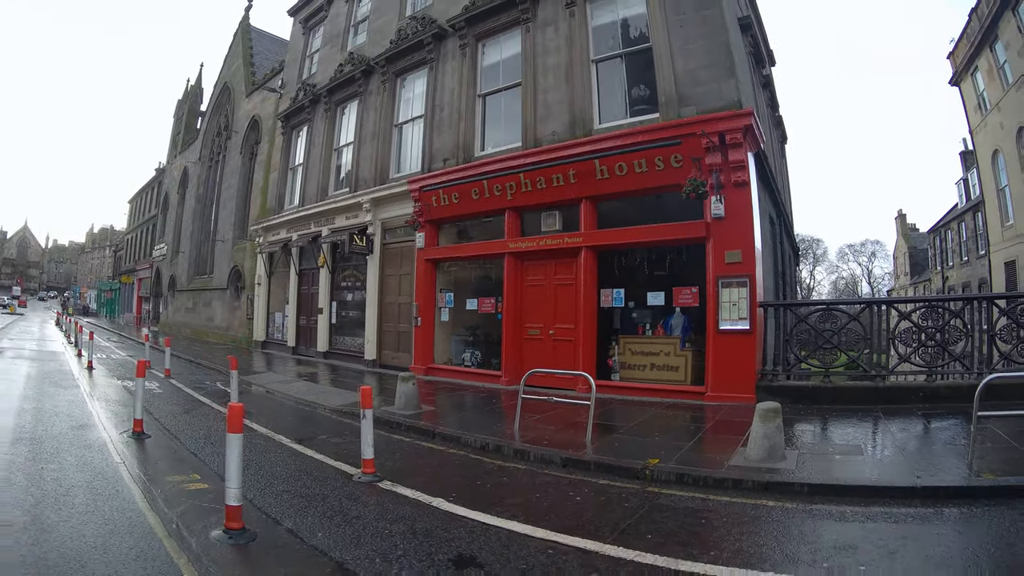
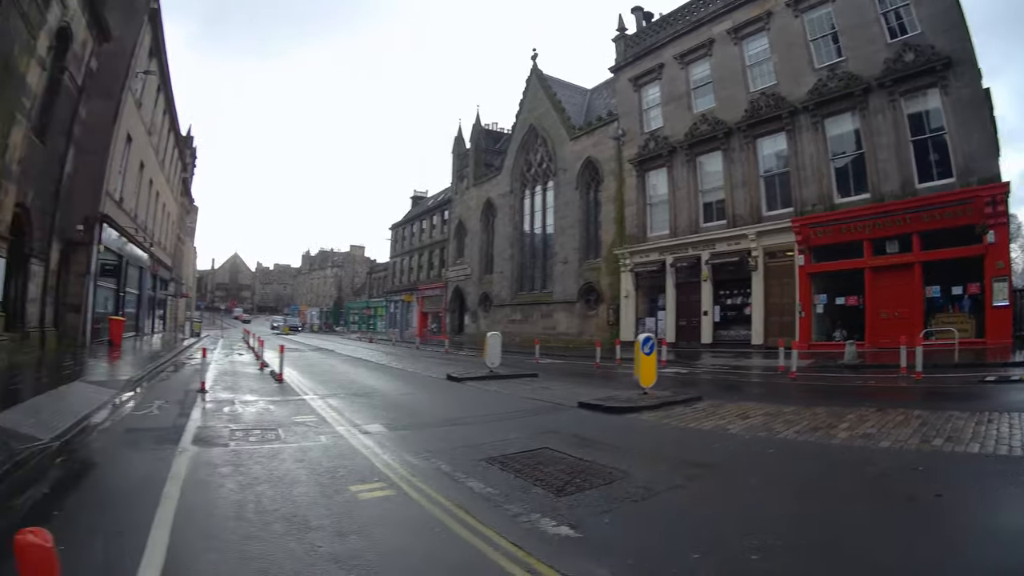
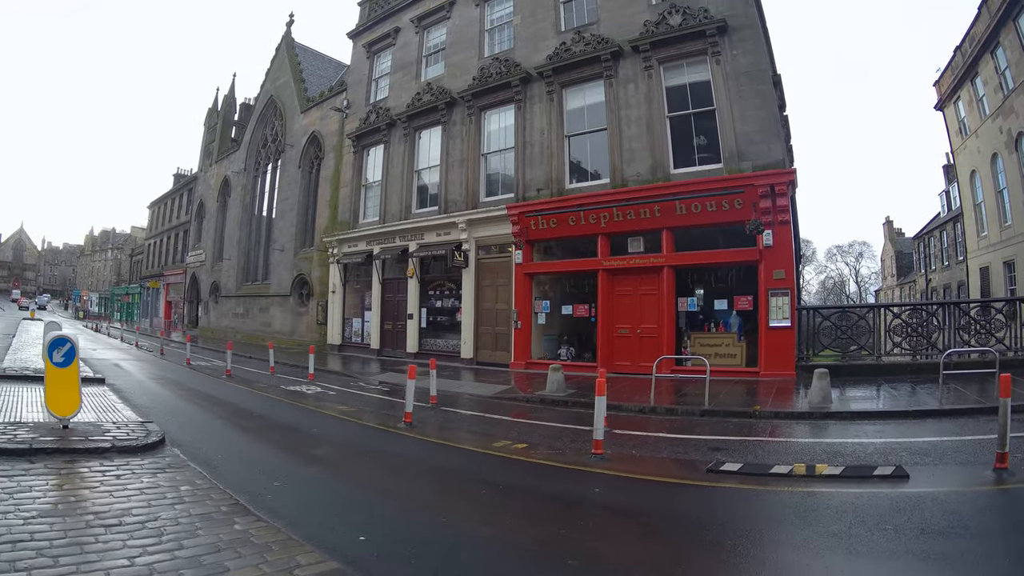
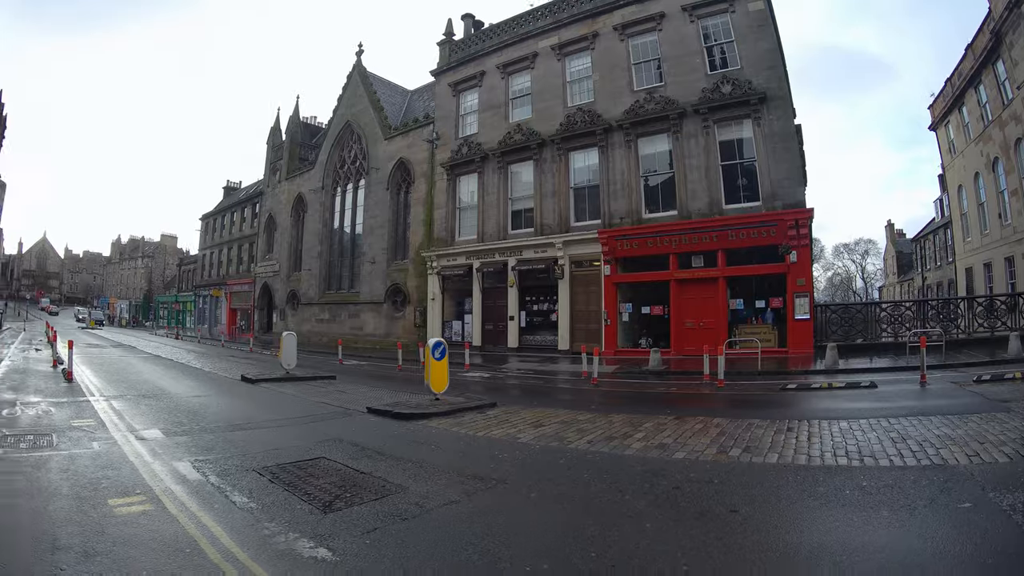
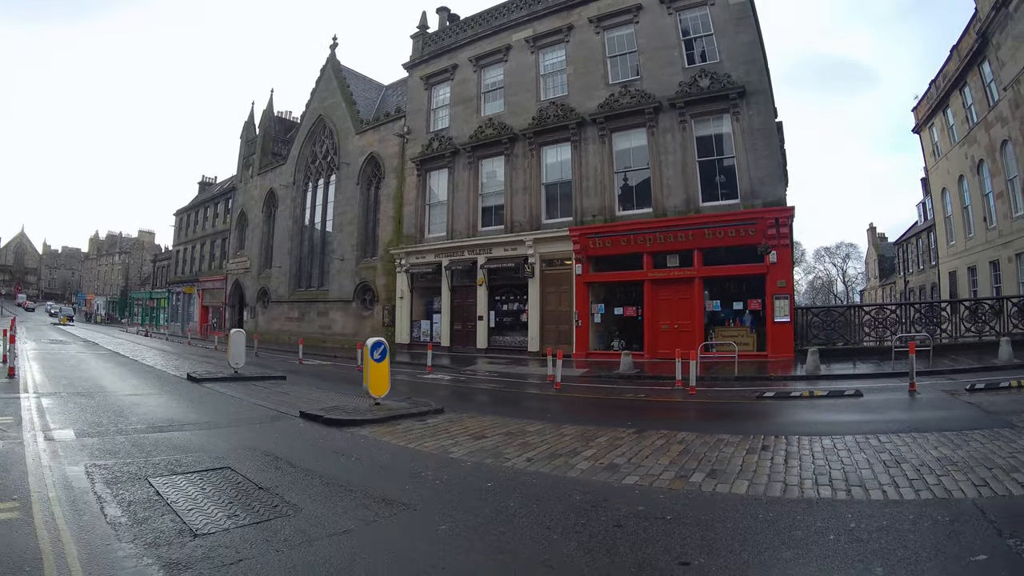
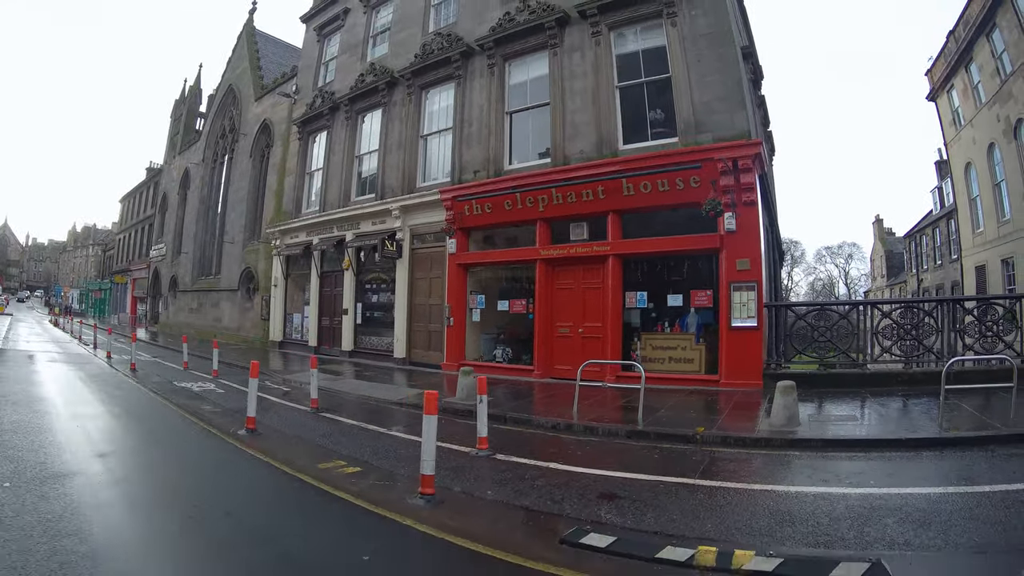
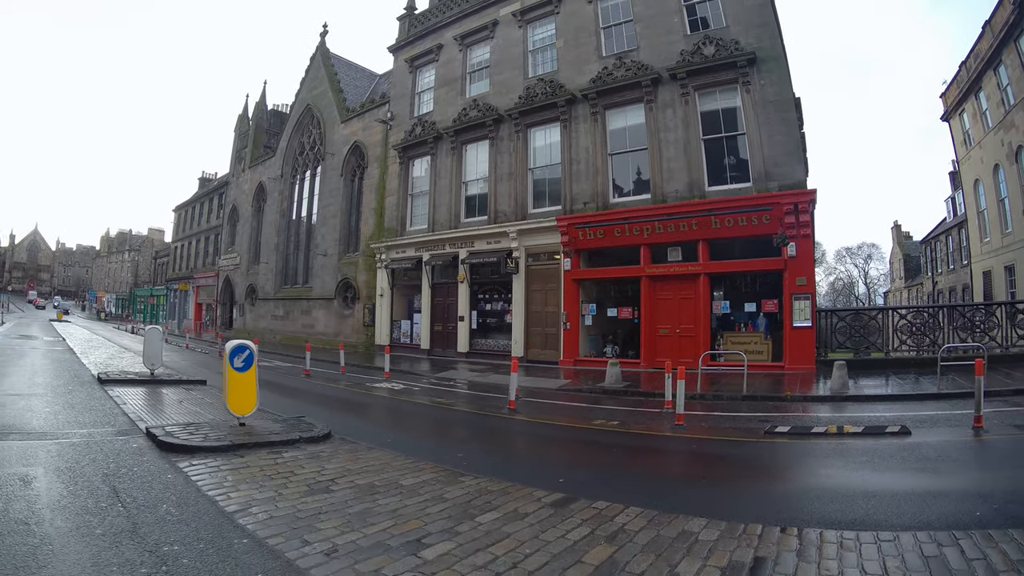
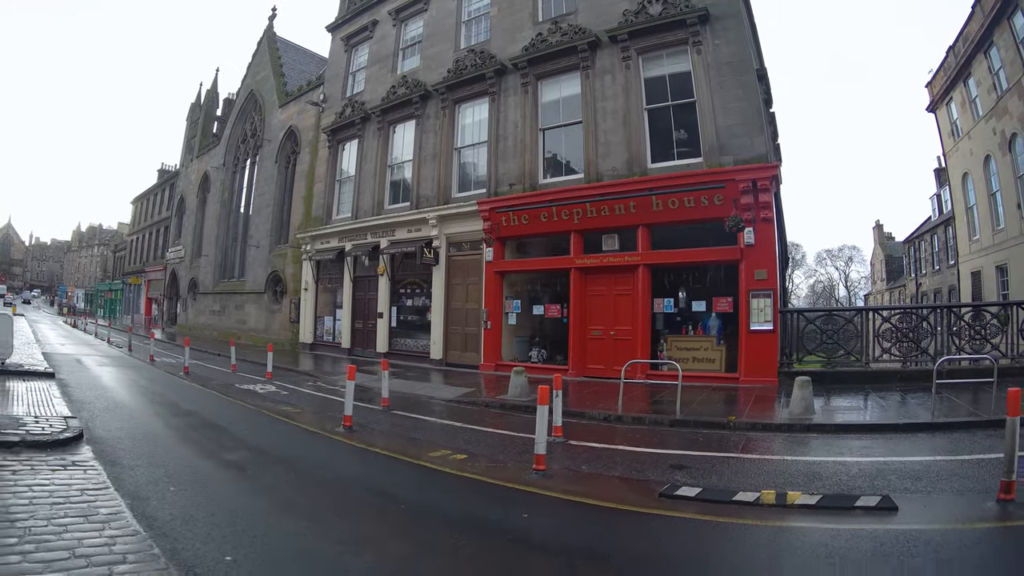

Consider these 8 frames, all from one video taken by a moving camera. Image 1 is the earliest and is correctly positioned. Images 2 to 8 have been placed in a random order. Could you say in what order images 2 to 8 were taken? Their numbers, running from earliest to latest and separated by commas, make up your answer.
6, 8, 3, 7, 5, 4, 2
